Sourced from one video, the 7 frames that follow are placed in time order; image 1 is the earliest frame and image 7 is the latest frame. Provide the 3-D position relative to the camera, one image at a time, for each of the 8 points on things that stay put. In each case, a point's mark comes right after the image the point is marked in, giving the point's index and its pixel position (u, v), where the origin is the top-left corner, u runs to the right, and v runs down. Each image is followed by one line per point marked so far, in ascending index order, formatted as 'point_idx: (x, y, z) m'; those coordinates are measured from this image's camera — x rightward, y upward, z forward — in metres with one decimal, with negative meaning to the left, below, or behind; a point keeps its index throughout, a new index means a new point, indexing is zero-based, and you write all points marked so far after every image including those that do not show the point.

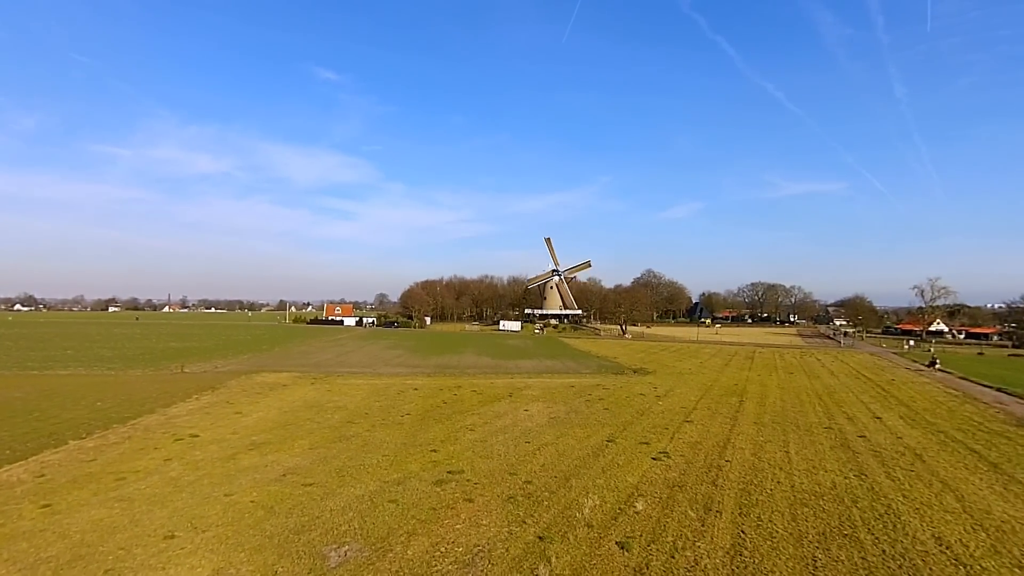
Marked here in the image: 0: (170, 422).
0: (-12.0, -4.7, +19.0) m
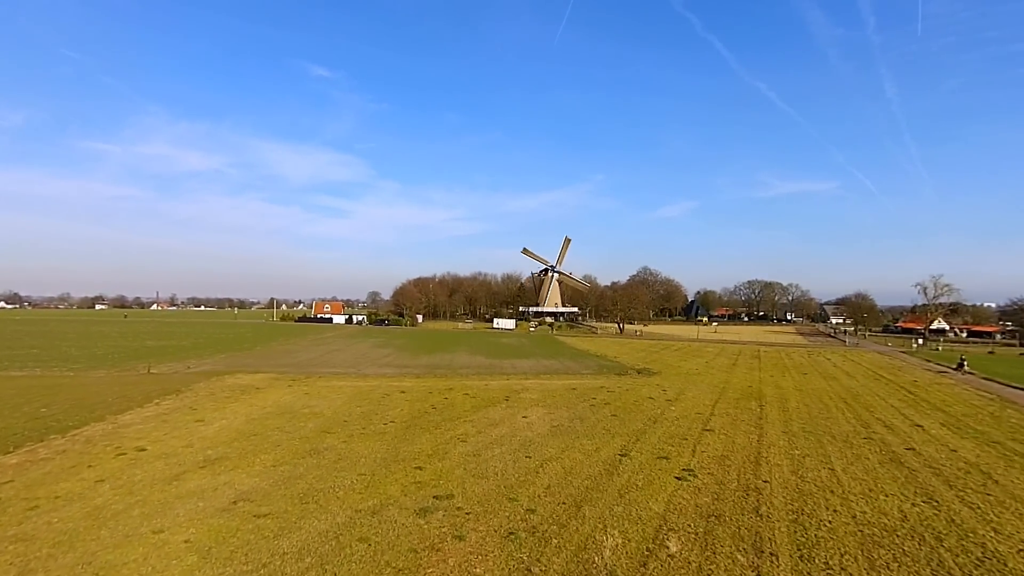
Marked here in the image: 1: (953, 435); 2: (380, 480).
0: (-12.1, -4.4, +16.6) m
1: (+13.5, -4.5, +16.6) m
2: (-3.0, -4.4, +12.4) m
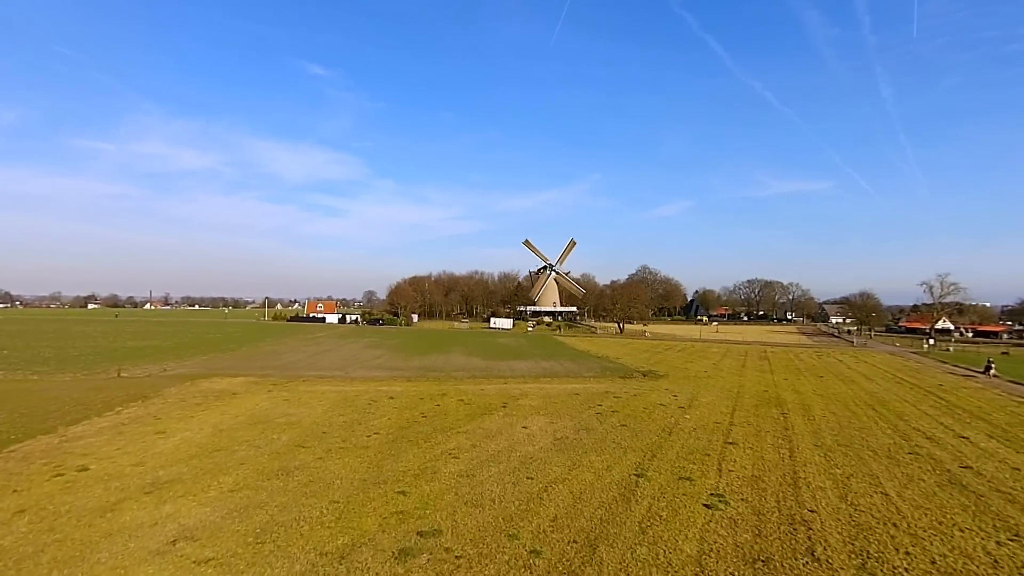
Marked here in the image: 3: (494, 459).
0: (-12.1, -4.3, +14.6) m
1: (+13.5, -4.4, +14.8) m
2: (-3.0, -4.3, +10.4) m
3: (-0.4, -4.4, +13.9) m
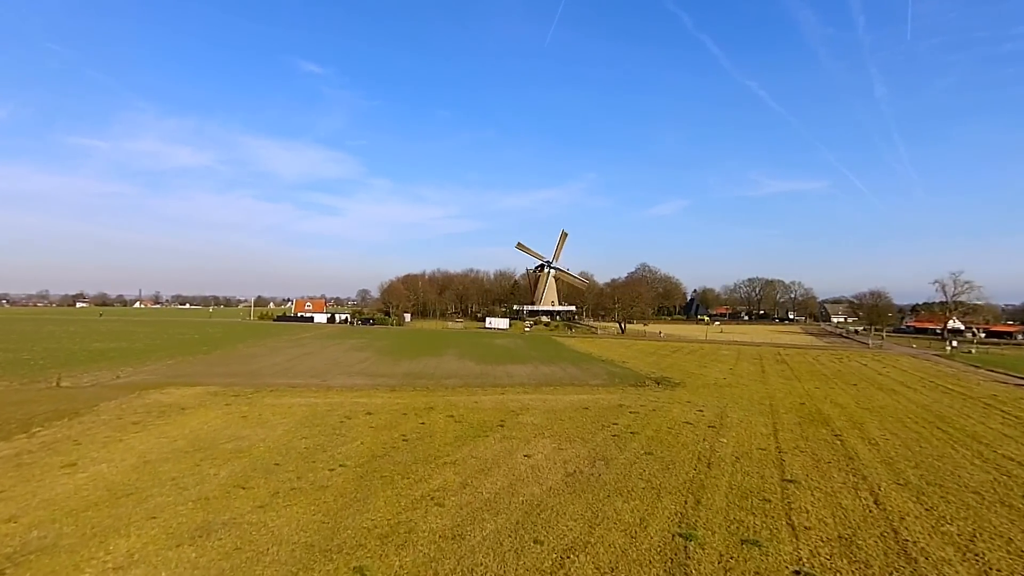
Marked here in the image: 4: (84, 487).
0: (-12.1, -4.2, +11.2) m
1: (+13.5, -4.3, +11.6) m
2: (-3.0, -4.2, +7.1) m
3: (-0.4, -4.3, +10.6) m
4: (-9.1, -4.2, +11.7) m
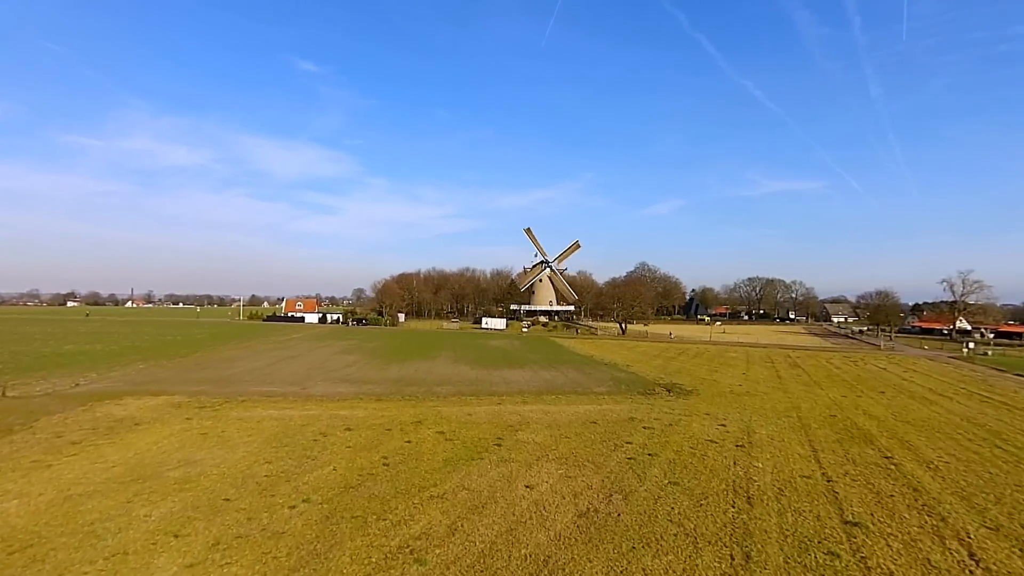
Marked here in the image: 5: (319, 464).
0: (-12.1, -4.2, +8.9) m
1: (+13.5, -4.3, +9.4) m
2: (-2.9, -4.1, +4.8) m
3: (-0.4, -4.2, +8.3) m
4: (-9.1, -4.2, +9.4) m
5: (-4.8, -4.3, +13.4) m
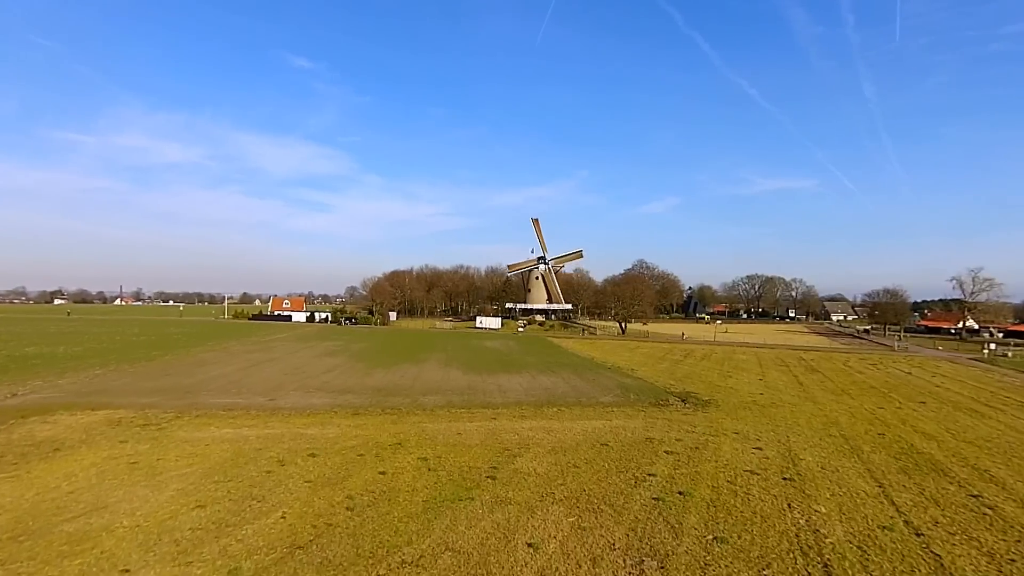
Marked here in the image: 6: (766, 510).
0: (-12.1, -4.1, +6.0) m
1: (+13.5, -4.2, +6.8) m
2: (-2.9, -4.1, +2.0) m
3: (-0.4, -4.2, +5.6) m
4: (-9.1, -4.2, +6.5) m
5: (-4.8, -4.3, +10.6) m
6: (+4.9, -4.2, +10.5) m
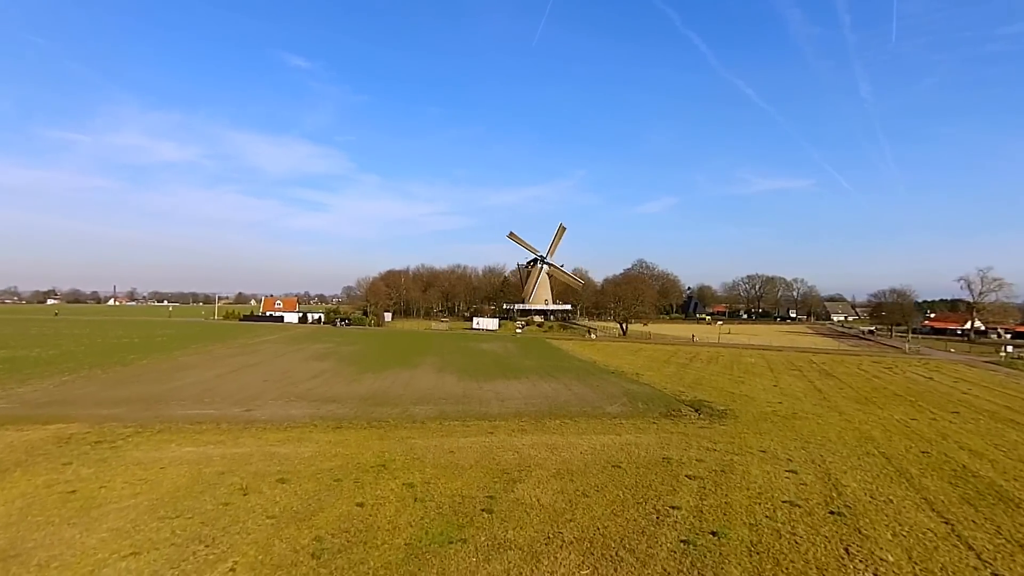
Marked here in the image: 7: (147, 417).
0: (-12.0, -4.1, +4.1) m
1: (+13.5, -4.3, +5.0) m
2: (-2.8, -4.1, +0.2) m
3: (-0.4, -4.2, +3.7) m
4: (-9.1, -4.2, +4.6) m
5: (-4.8, -4.3, +8.7) m
6: (+4.9, -4.3, +8.6) m
7: (-12.3, -4.3, +18.5) m
